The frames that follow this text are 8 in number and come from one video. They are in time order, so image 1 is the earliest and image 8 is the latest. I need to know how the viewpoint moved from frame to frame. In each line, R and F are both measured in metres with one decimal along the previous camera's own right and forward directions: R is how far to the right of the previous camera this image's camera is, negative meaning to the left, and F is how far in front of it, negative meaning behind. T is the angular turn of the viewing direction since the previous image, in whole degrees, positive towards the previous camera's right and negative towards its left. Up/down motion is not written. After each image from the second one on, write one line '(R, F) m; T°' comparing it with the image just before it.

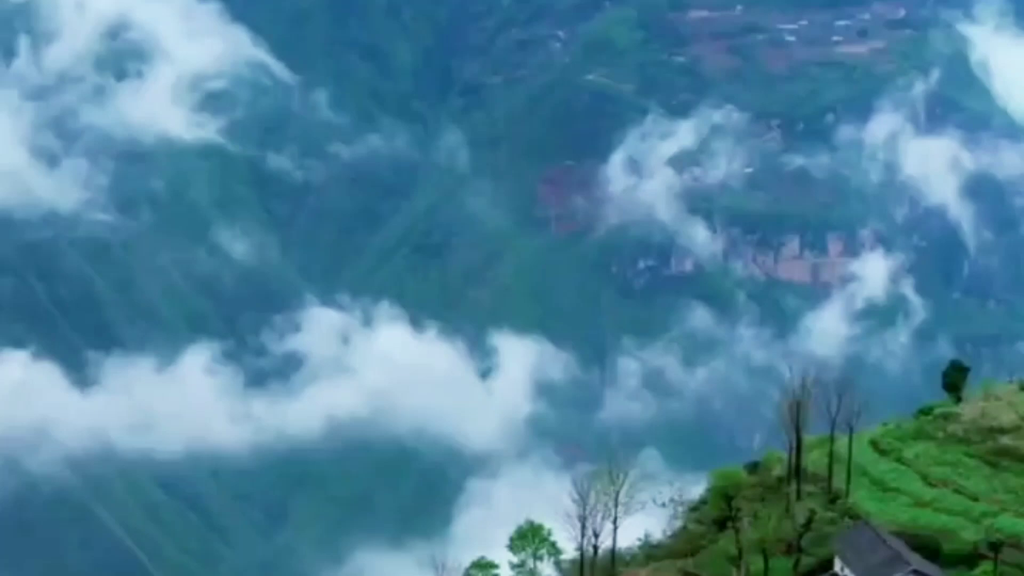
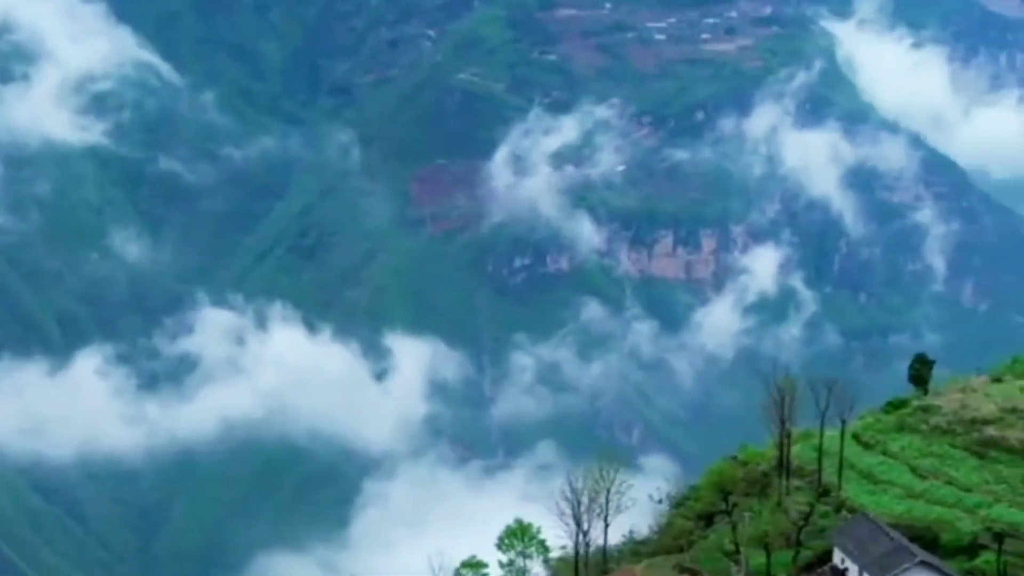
(-2.8, +0.1) m; +4°
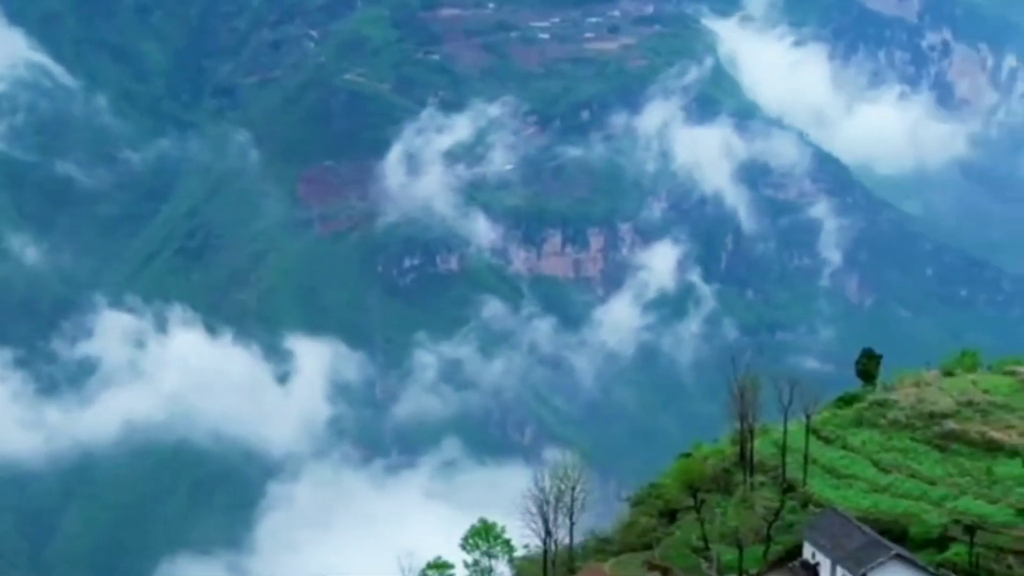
(-1.9, 0.0) m; +3°
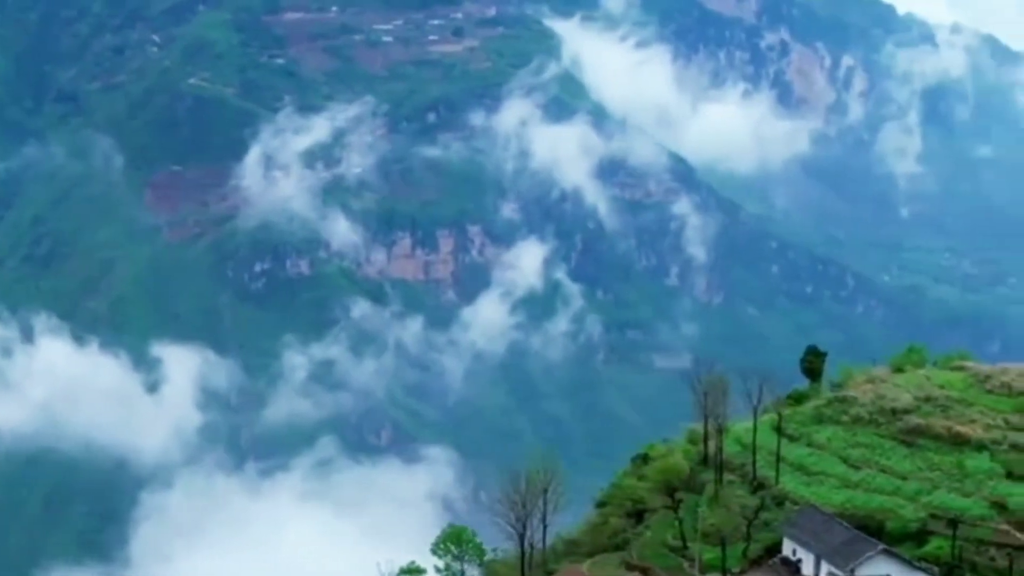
(-3.0, 0.0) m; +4°
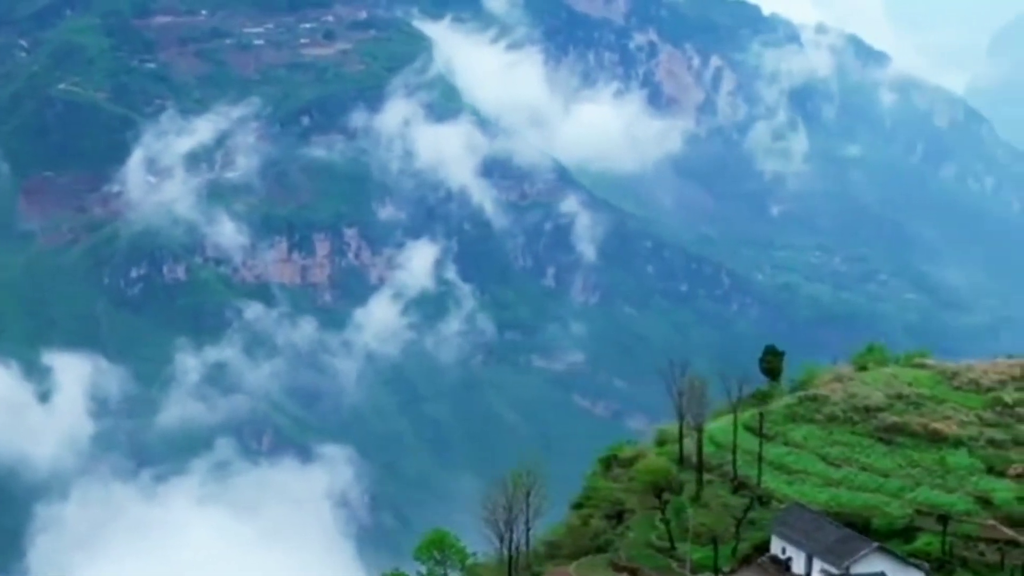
(-2.6, 0.0) m; +4°
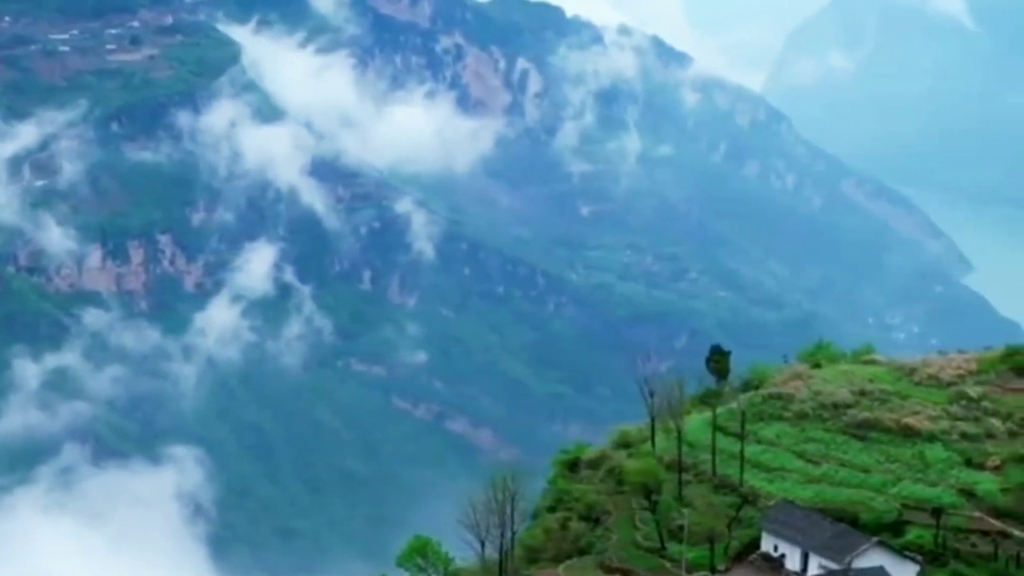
(-4.1, +0.1) m; +5°
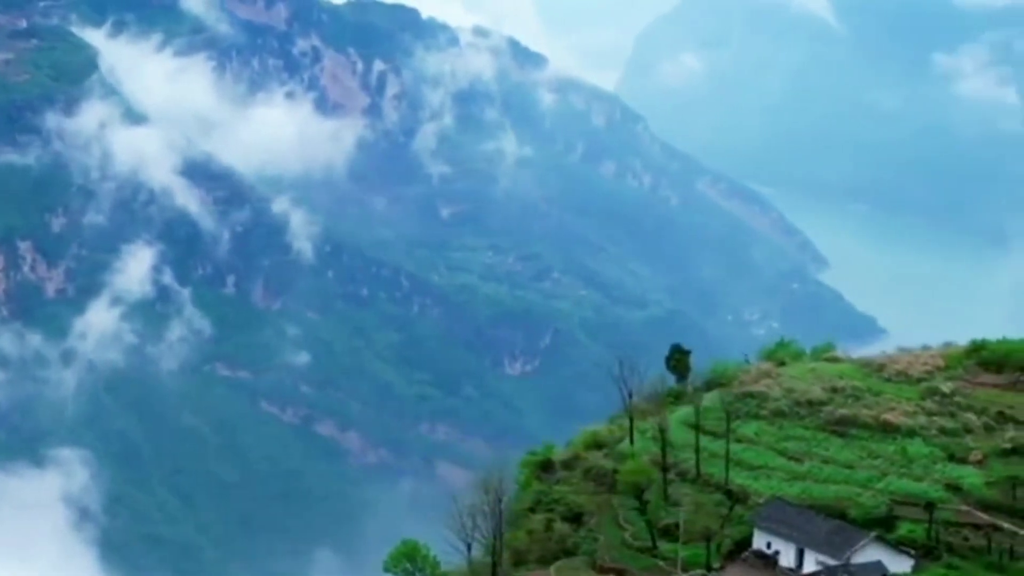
(-3.0, +0.1) m; +4°
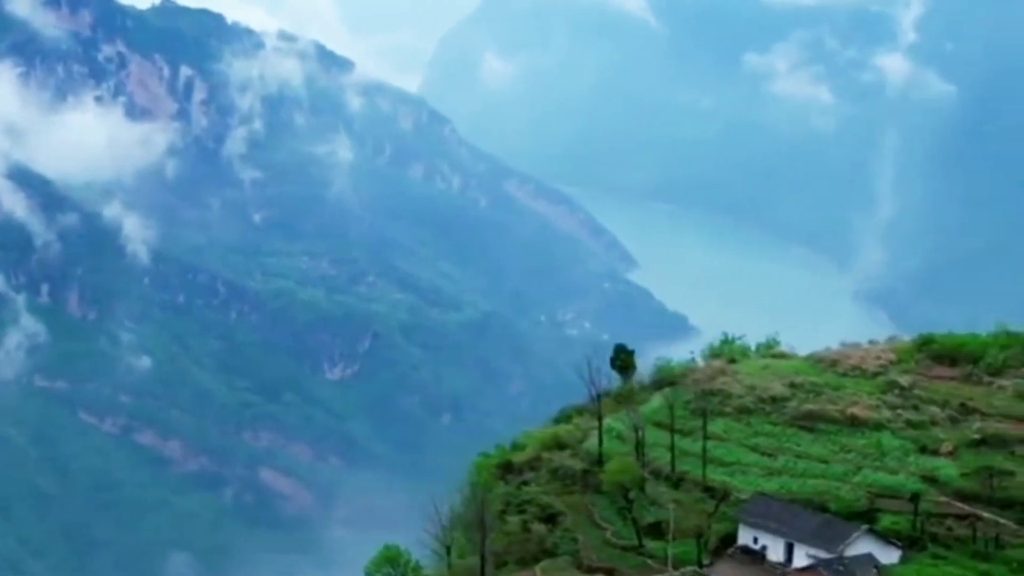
(-4.0, +0.1) m; +5°
